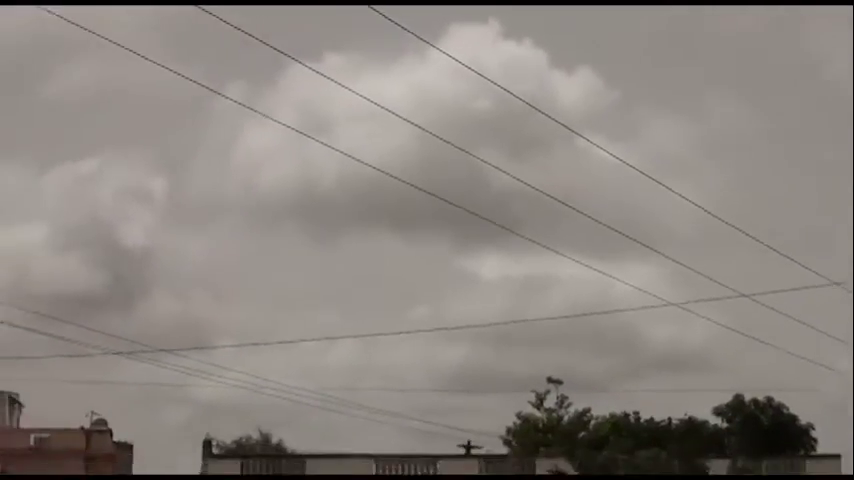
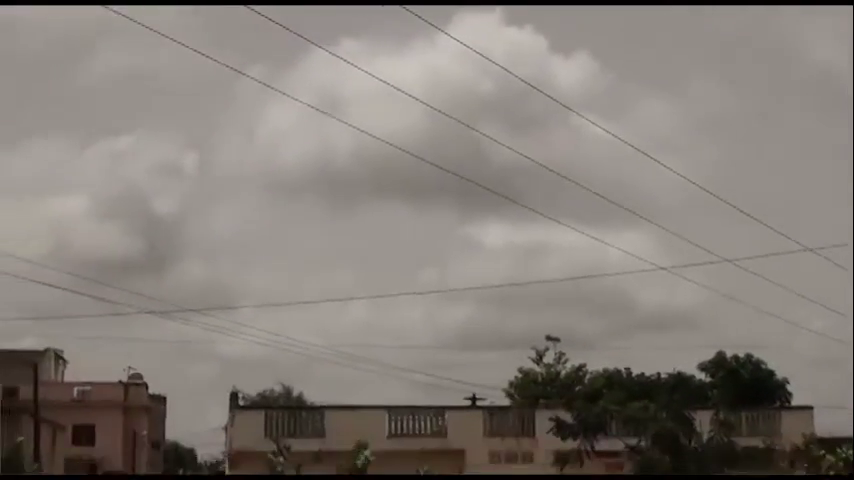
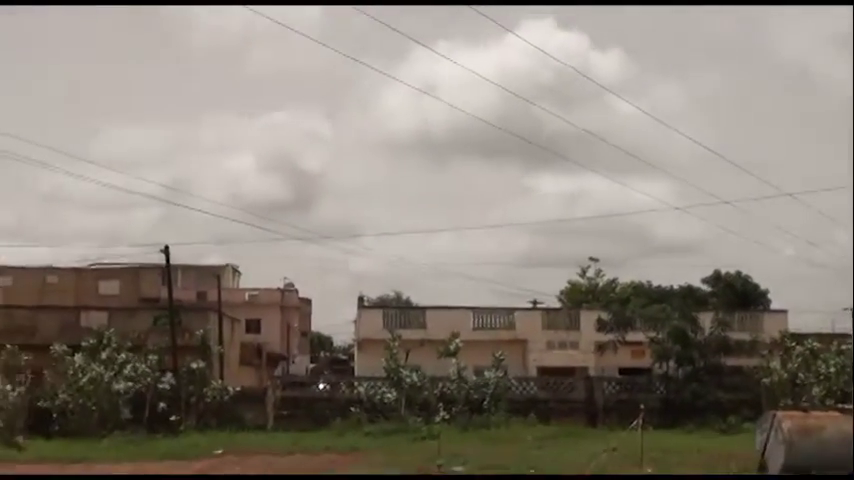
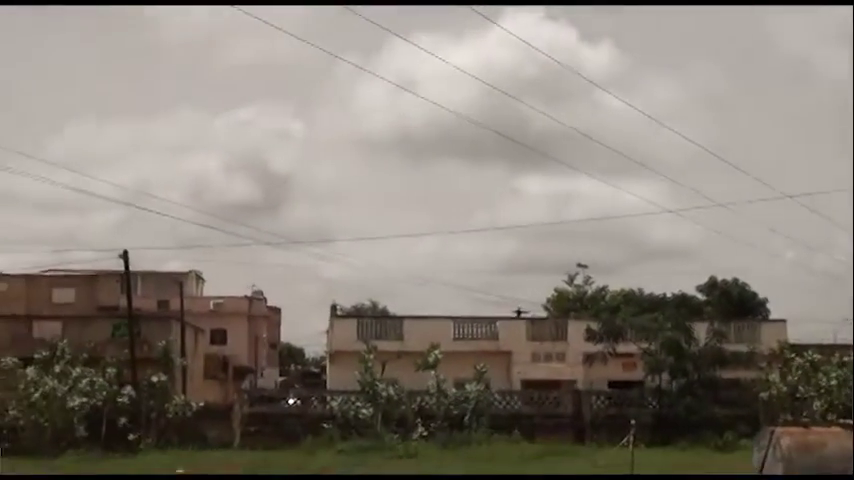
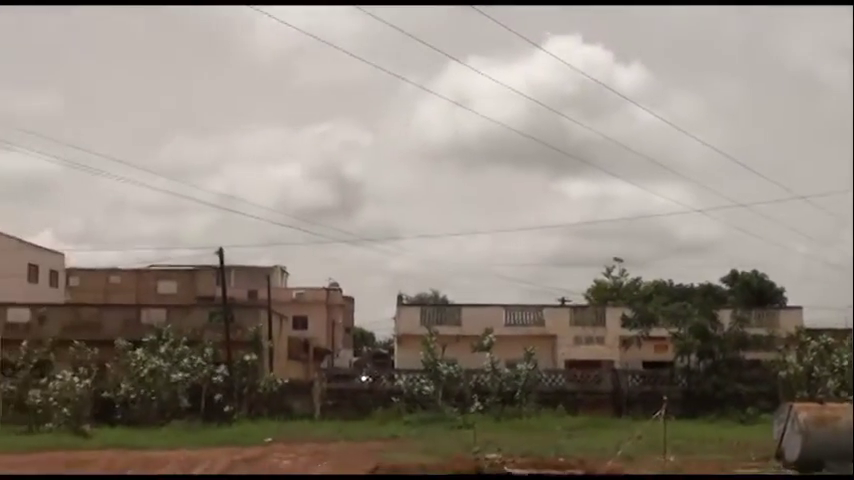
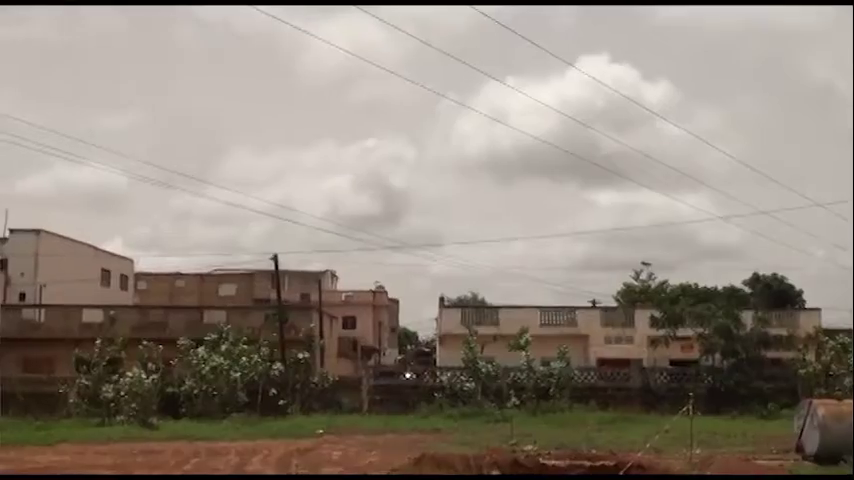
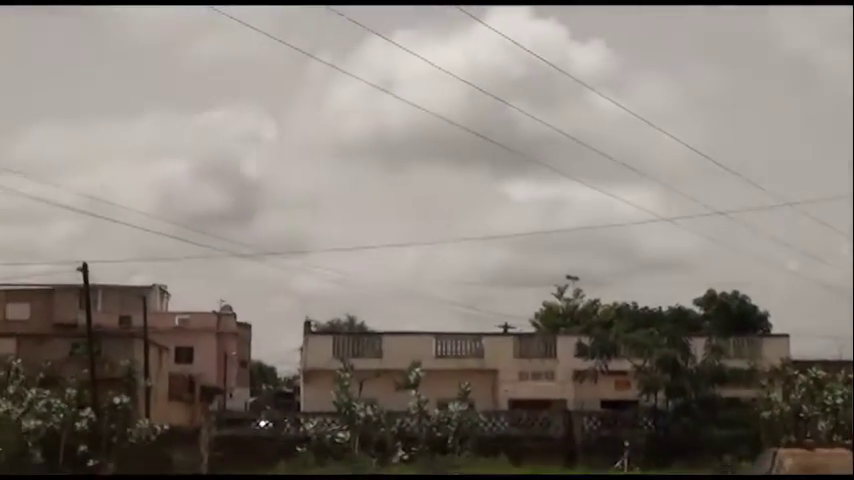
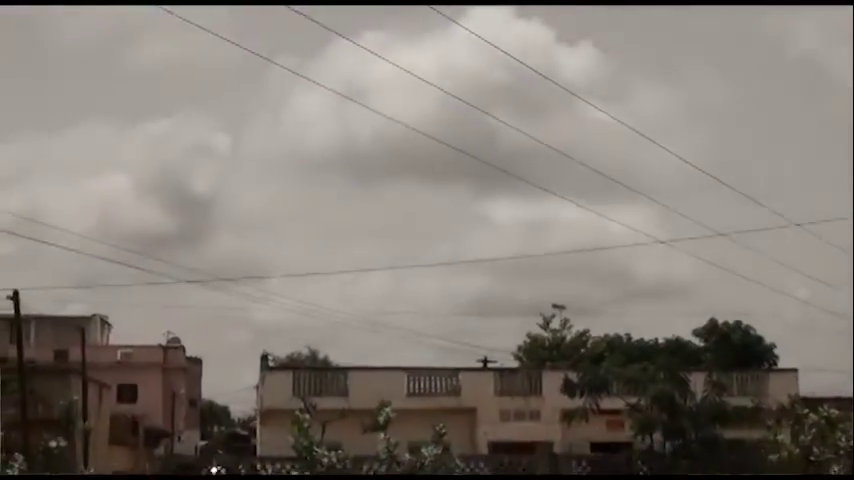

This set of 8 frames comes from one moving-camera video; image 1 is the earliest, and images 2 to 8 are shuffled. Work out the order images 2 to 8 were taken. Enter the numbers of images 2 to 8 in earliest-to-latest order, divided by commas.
2, 8, 7, 4, 3, 5, 6
